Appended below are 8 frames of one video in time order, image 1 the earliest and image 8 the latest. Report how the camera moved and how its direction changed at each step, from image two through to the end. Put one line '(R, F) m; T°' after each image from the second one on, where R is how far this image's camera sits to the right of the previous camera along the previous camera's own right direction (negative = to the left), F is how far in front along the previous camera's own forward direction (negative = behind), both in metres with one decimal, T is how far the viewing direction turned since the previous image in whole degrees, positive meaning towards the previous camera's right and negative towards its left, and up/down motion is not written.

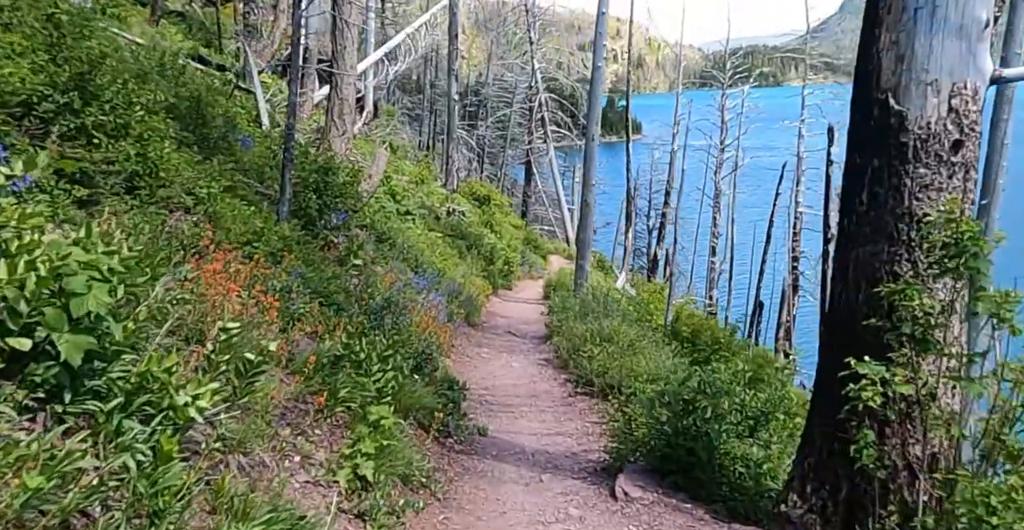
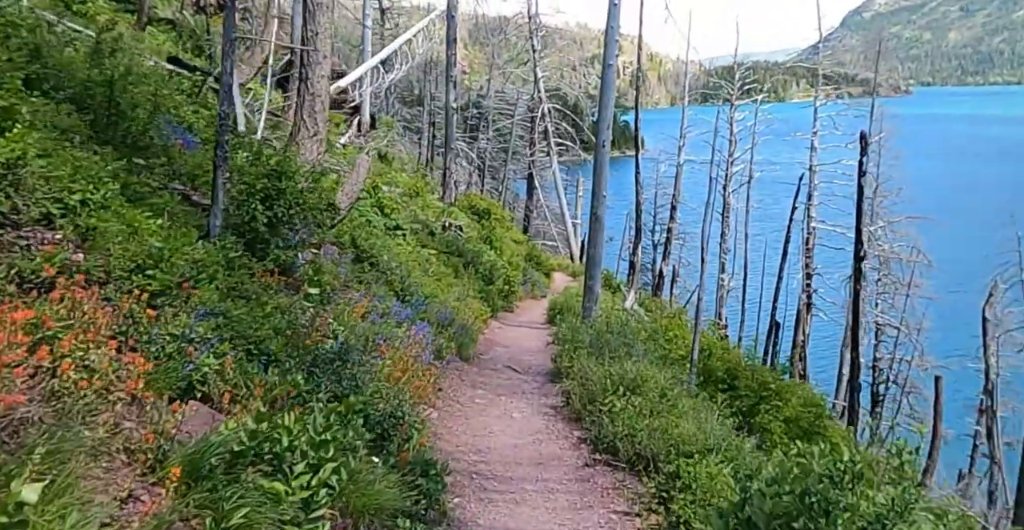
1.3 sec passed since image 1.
(0.0, +1.6) m; 0°
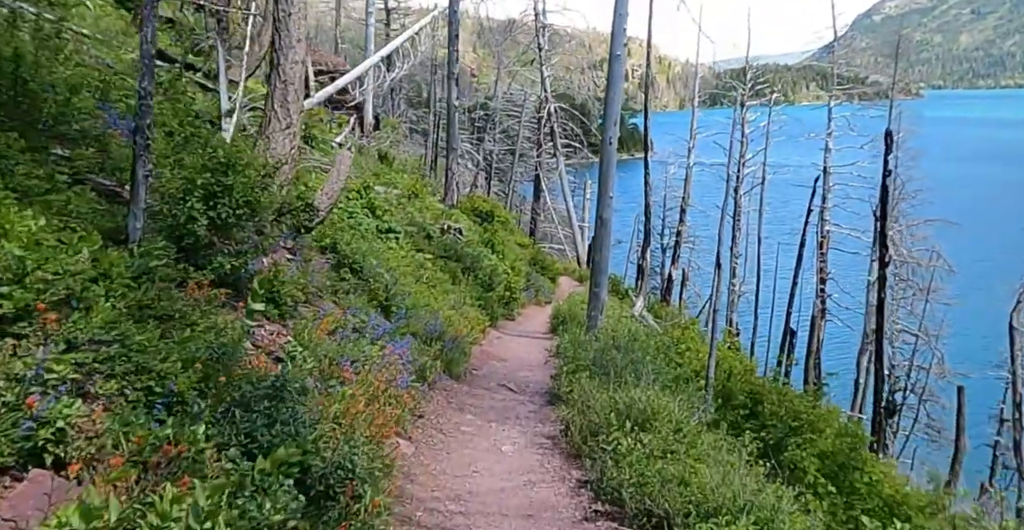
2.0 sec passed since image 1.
(+0.1, +1.0) m; -1°
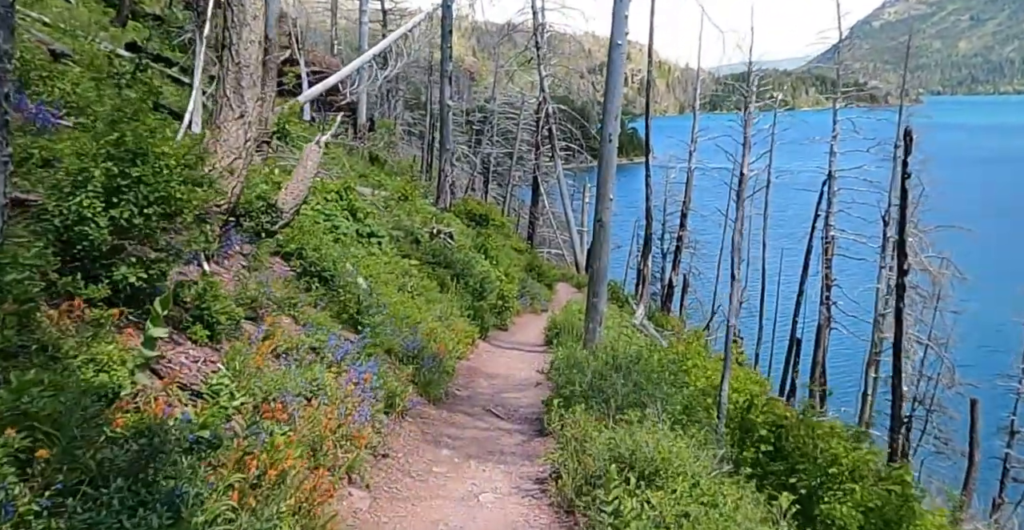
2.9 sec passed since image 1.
(+0.1, +1.0) m; 0°
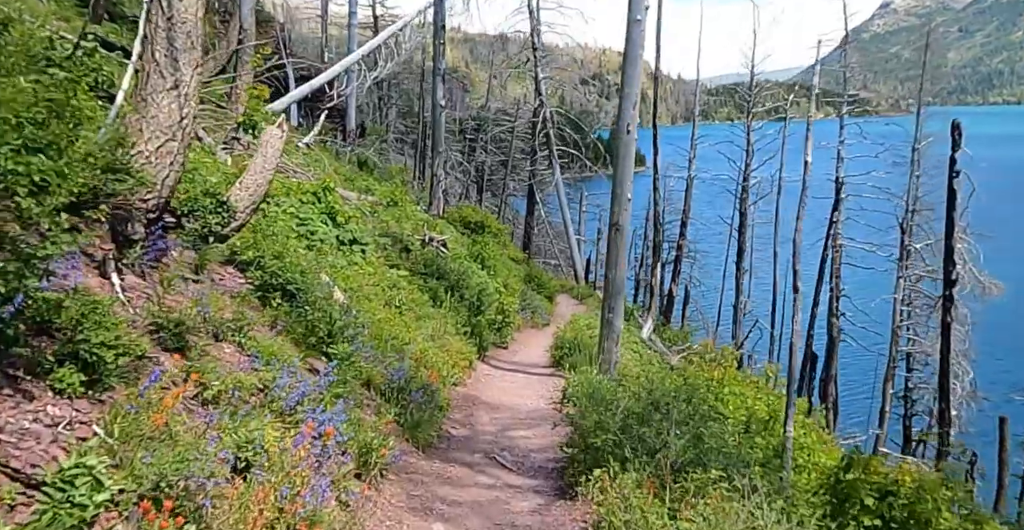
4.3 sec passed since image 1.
(-0.1, +1.6) m; 0°
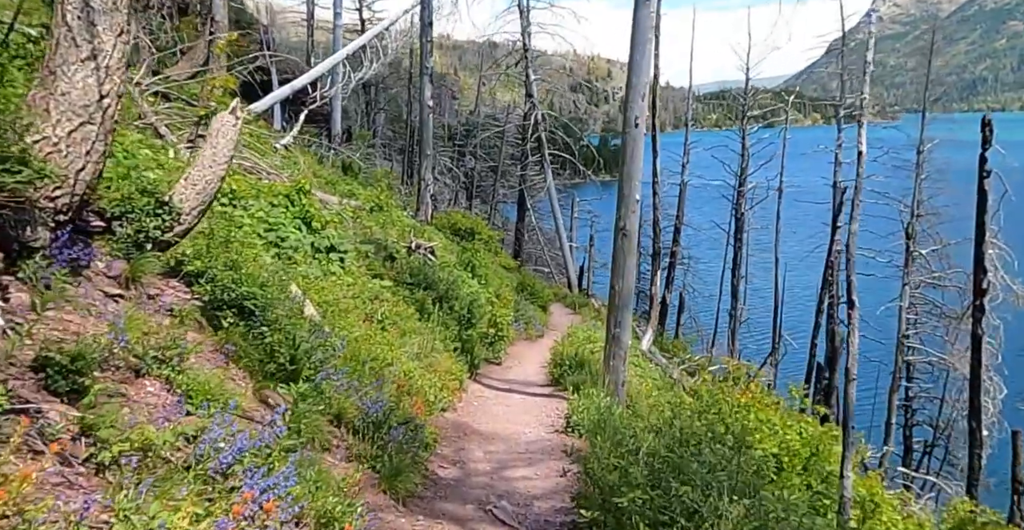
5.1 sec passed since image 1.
(-0.1, +1.1) m; +1°
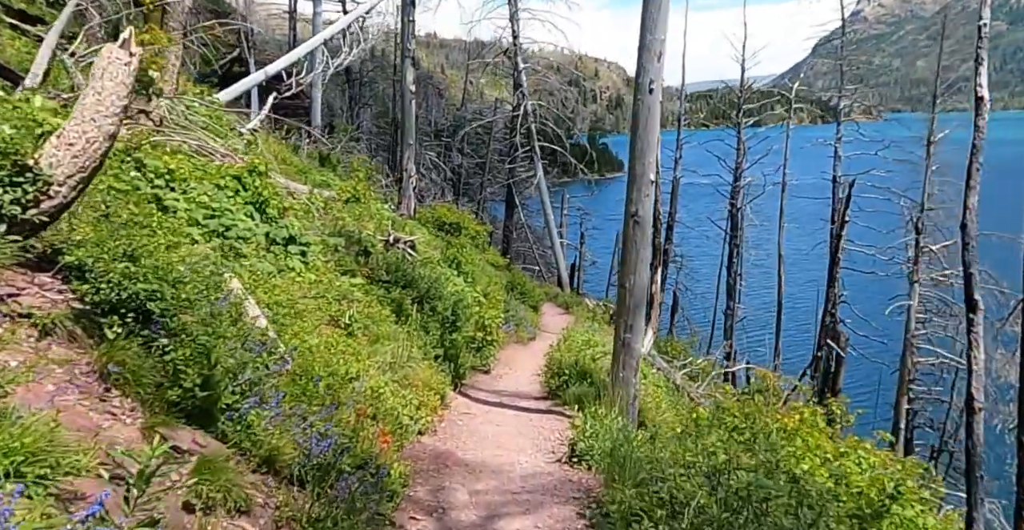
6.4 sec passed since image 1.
(0.0, +1.5) m; +1°
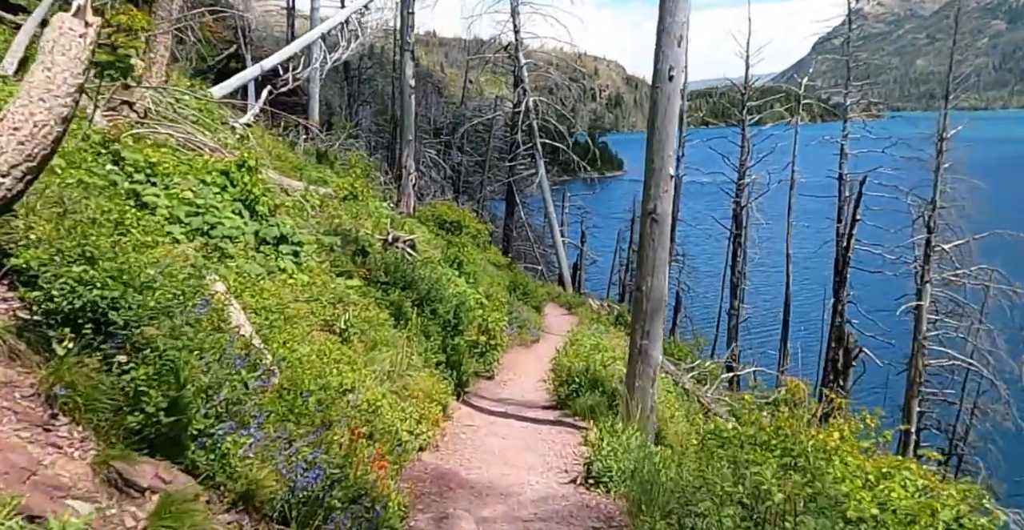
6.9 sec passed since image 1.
(-0.1, +0.6) m; 0°
